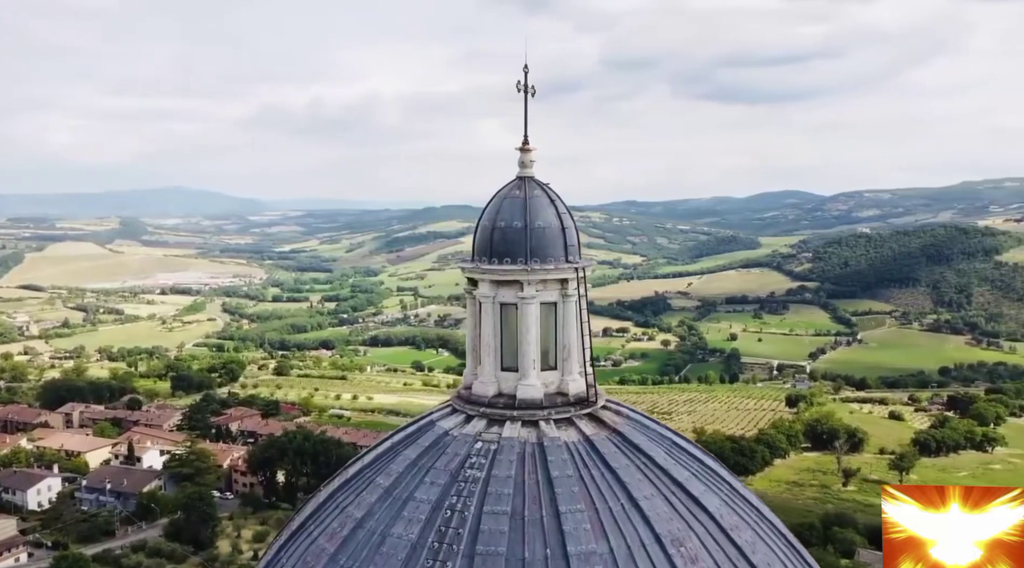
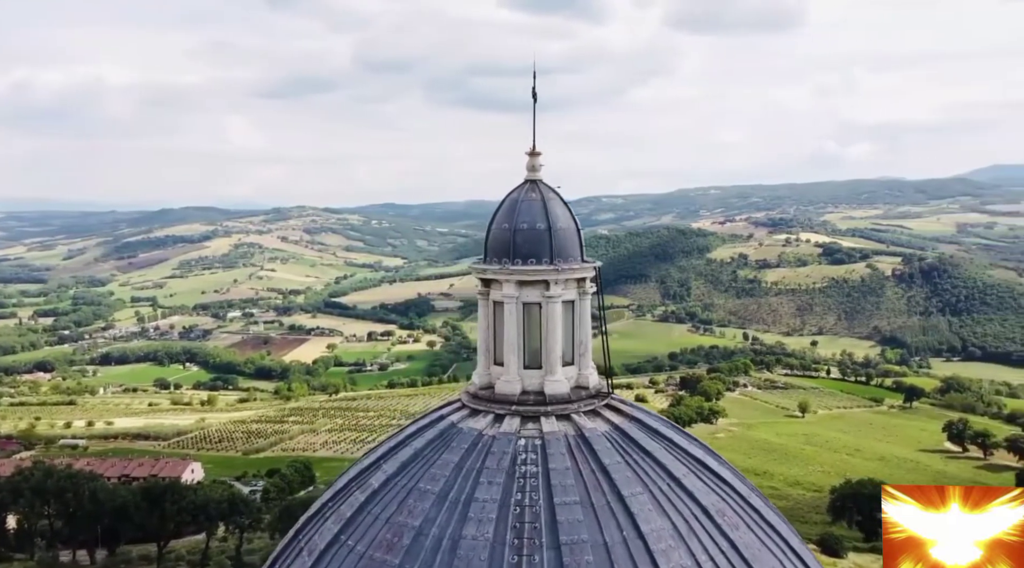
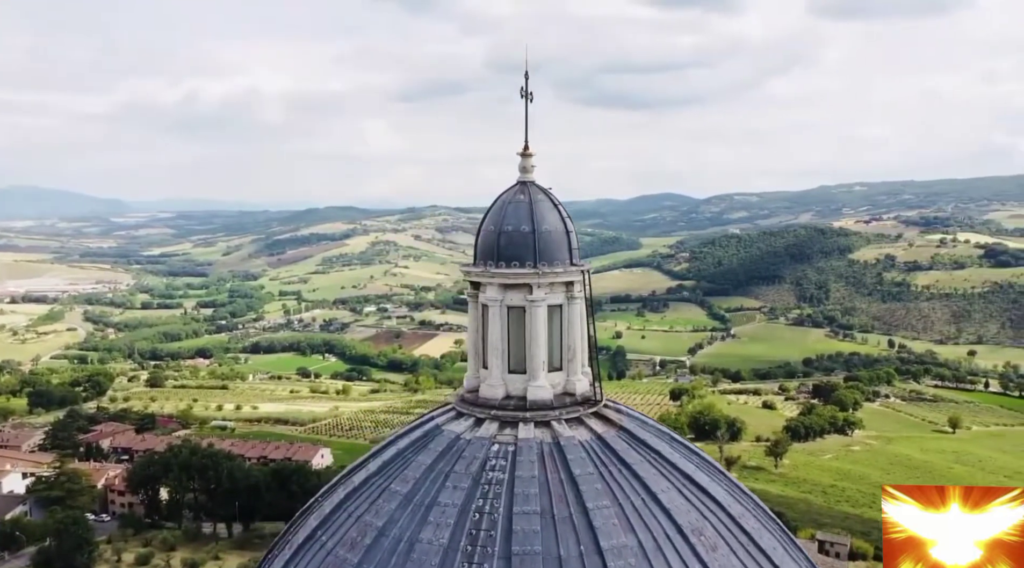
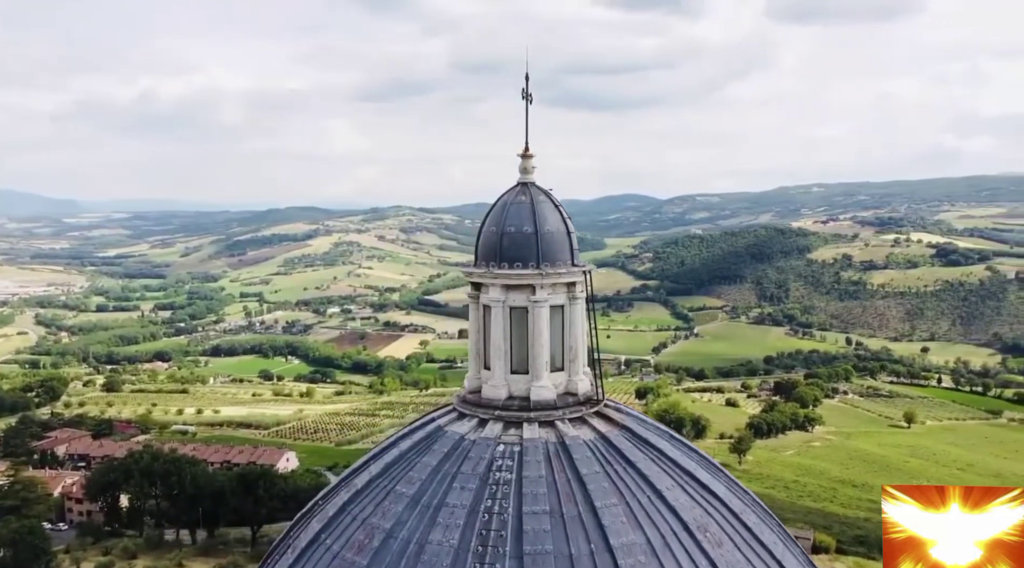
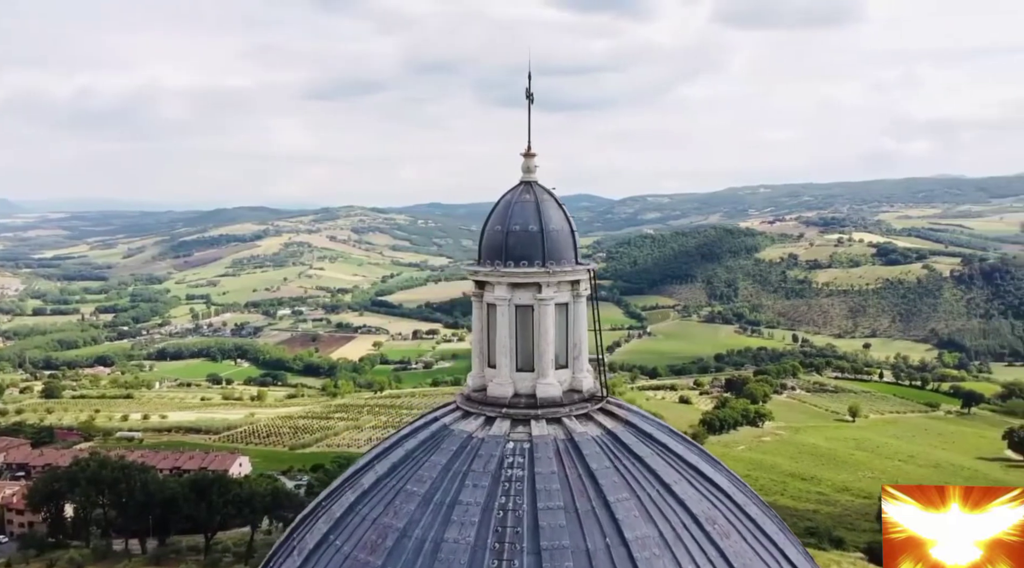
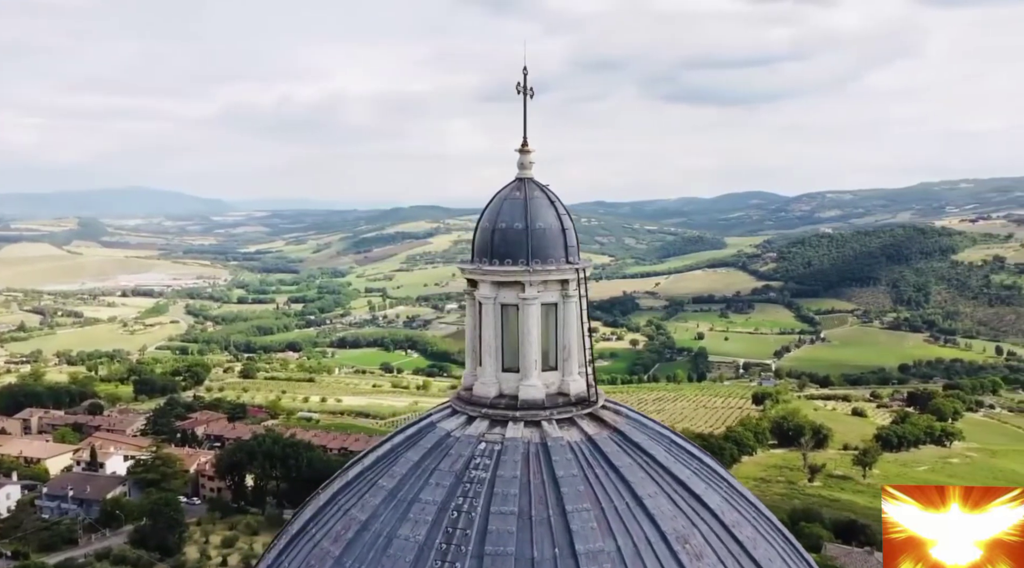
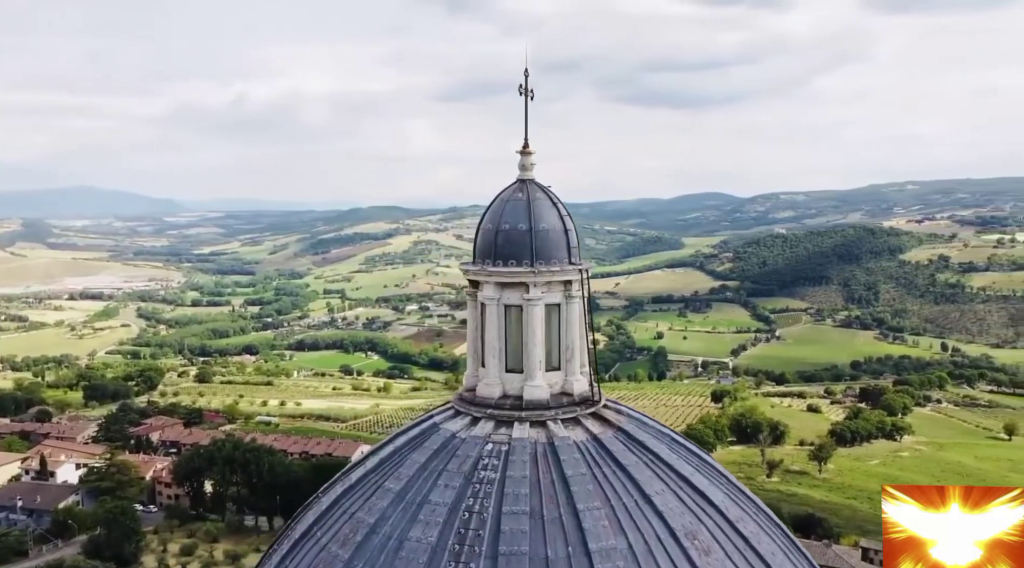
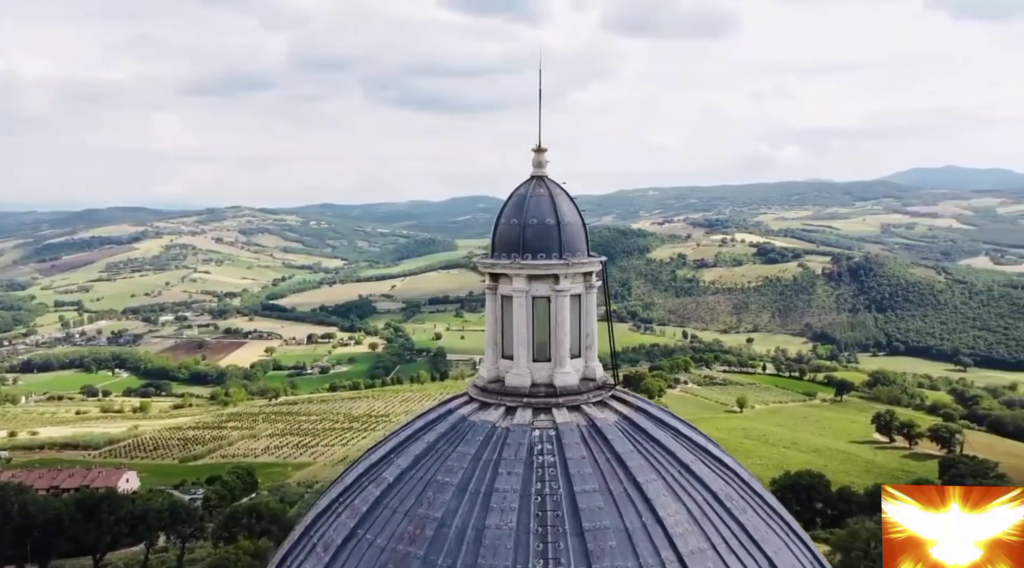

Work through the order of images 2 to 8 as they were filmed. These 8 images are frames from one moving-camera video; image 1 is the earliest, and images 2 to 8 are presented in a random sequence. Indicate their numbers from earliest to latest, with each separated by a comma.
6, 7, 3, 4, 5, 2, 8
